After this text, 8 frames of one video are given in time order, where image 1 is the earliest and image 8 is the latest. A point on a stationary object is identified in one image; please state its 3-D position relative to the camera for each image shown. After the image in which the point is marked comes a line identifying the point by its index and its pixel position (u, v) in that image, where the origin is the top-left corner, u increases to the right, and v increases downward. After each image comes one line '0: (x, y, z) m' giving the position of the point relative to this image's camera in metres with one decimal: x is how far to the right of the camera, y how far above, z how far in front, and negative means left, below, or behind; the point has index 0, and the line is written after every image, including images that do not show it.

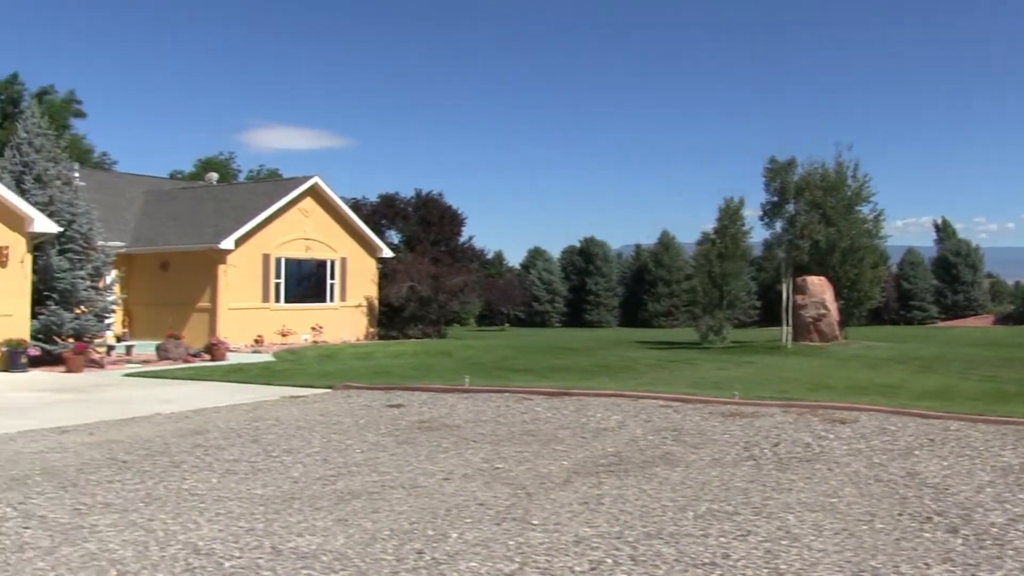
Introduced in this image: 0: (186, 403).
0: (-3.9, -1.4, +13.6) m
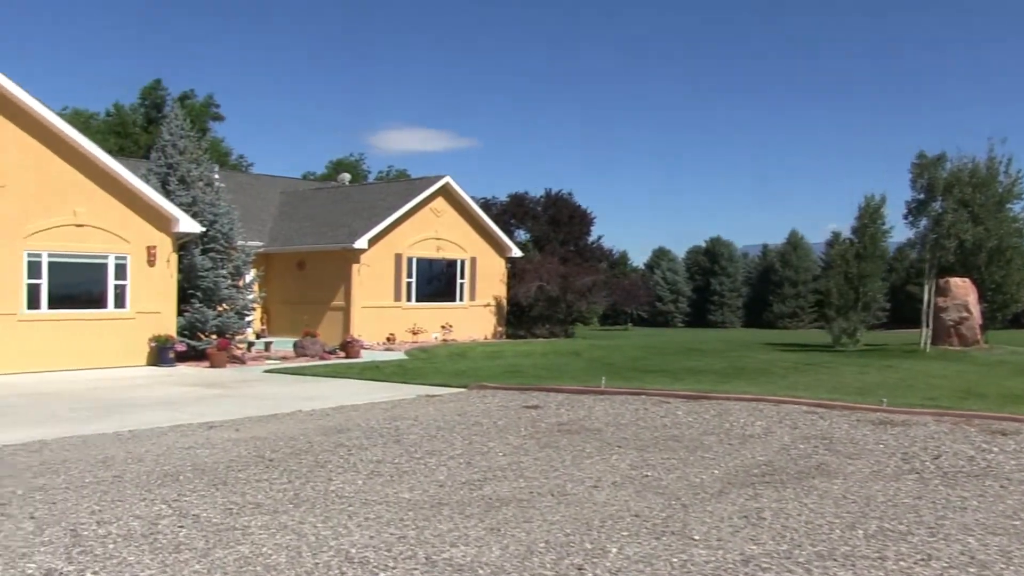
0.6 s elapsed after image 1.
0: (-2.3, -1.4, +13.7) m
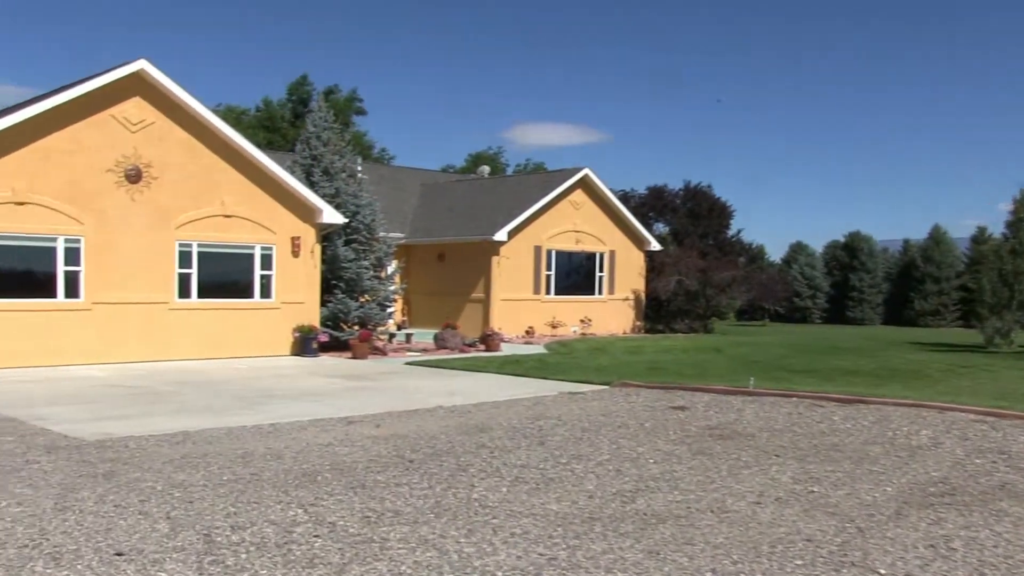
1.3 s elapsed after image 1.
0: (-0.6, -1.3, +13.4) m
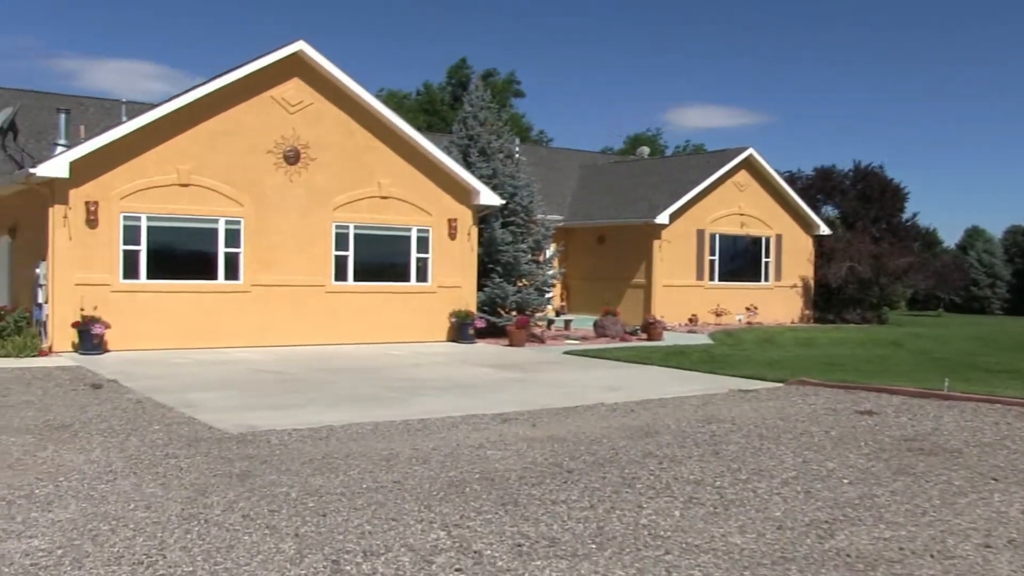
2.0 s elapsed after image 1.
0: (+1.3, -1.1, +12.5) m
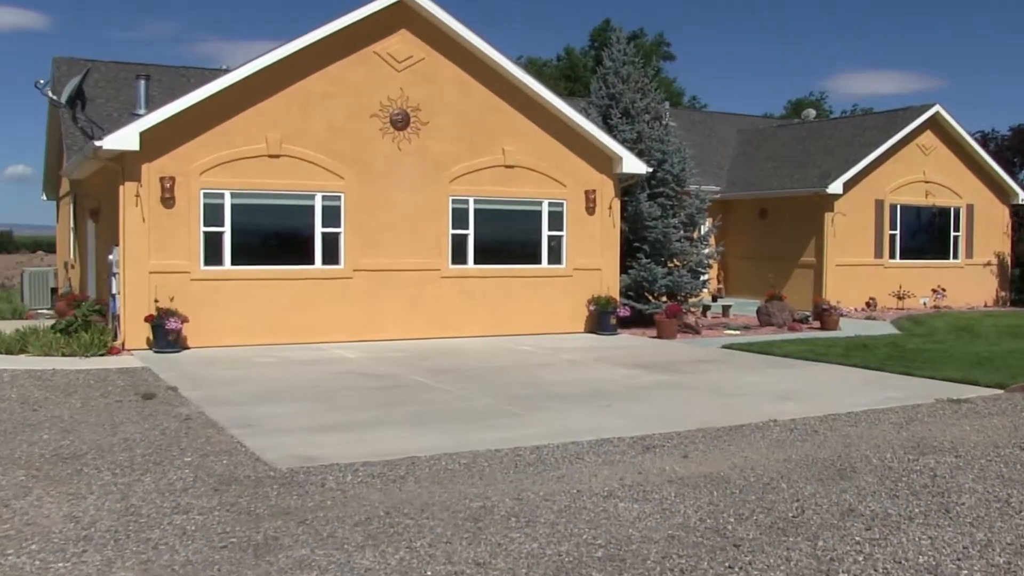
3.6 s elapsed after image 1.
0: (+2.5, -1.0, +9.9) m
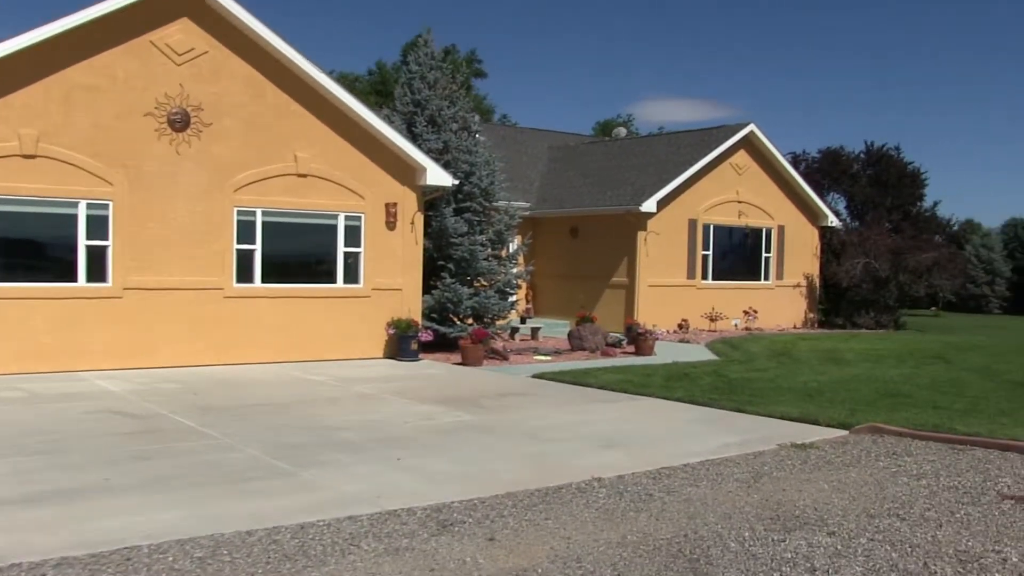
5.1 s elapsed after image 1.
0: (+0.9, -1.2, +8.5) m
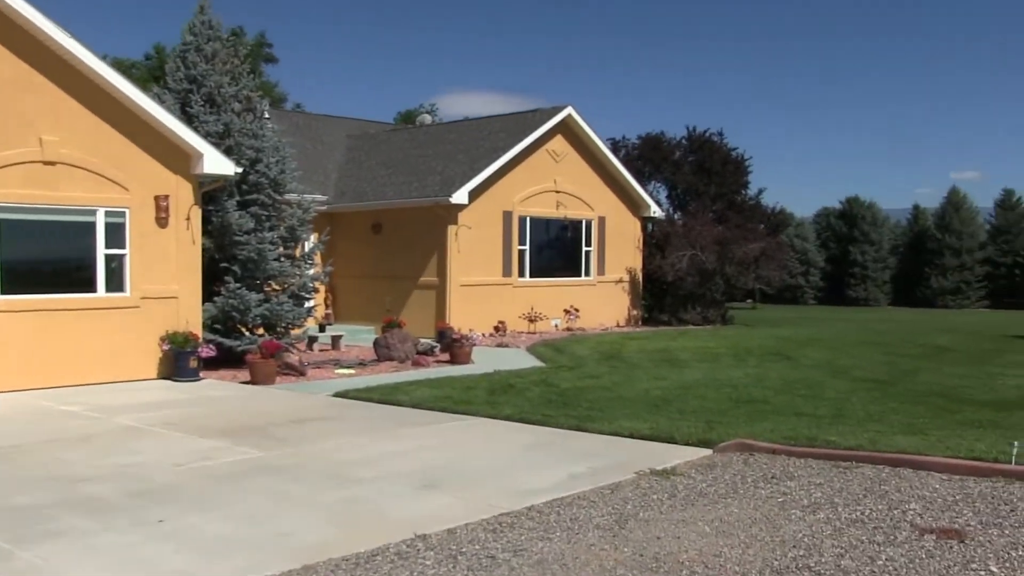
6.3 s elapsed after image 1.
0: (-0.3, -1.2, +6.7) m
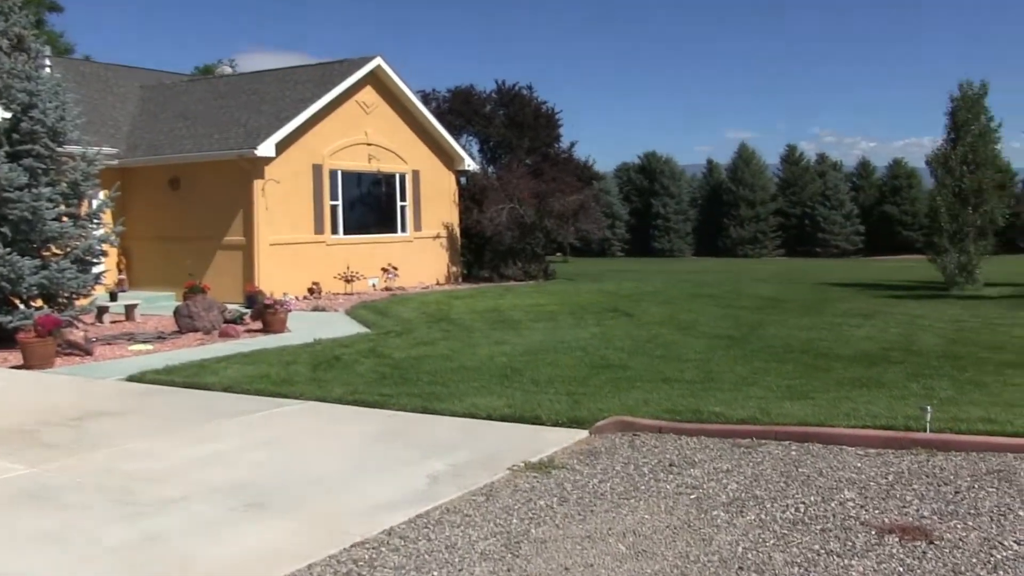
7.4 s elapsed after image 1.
0: (-1.0, -1.0, +5.2) m
